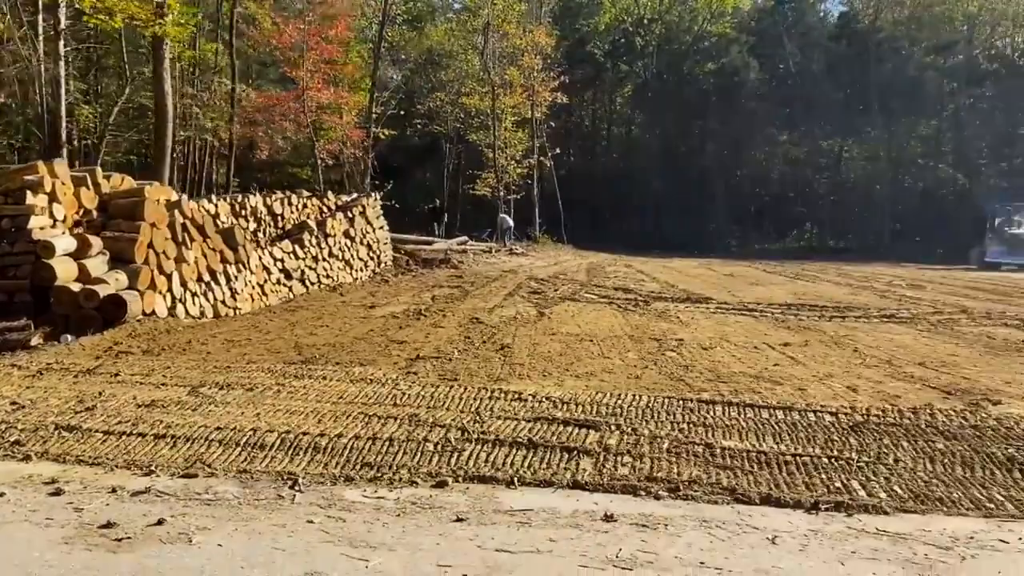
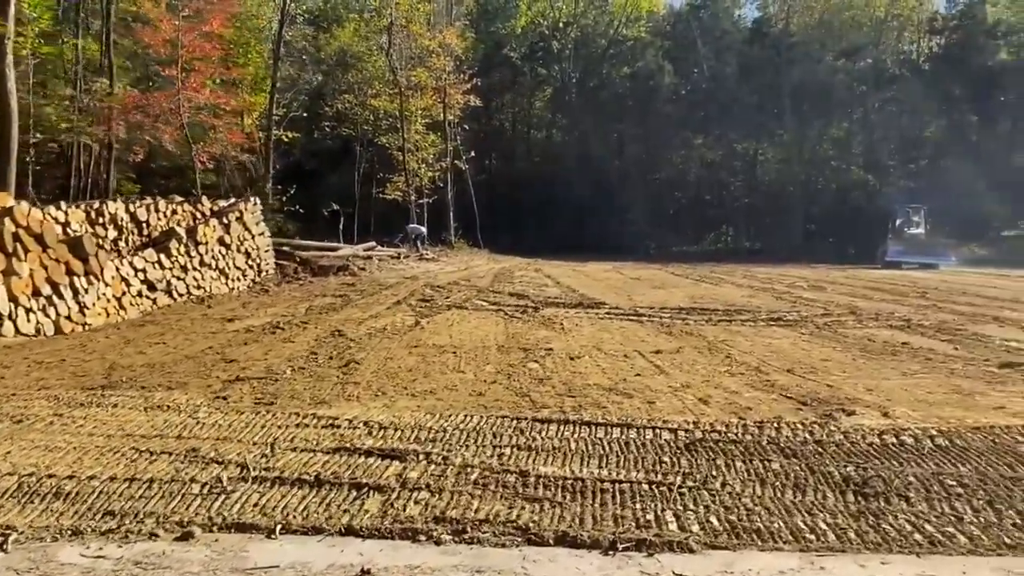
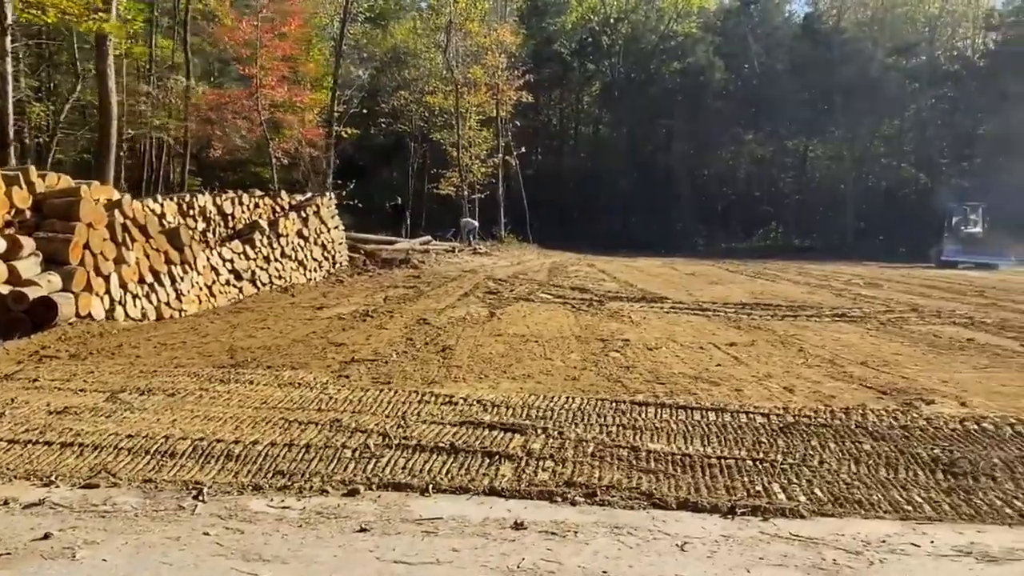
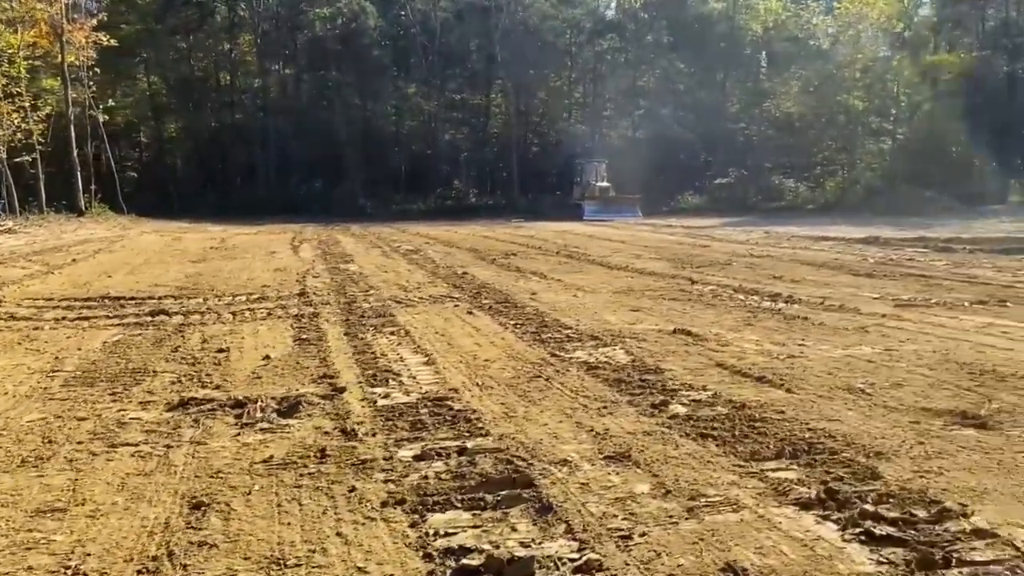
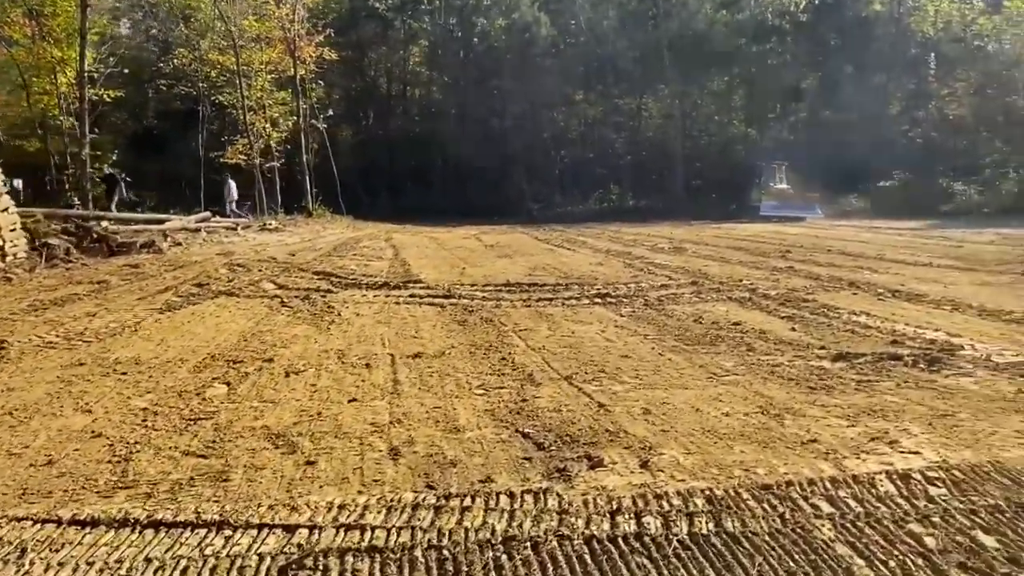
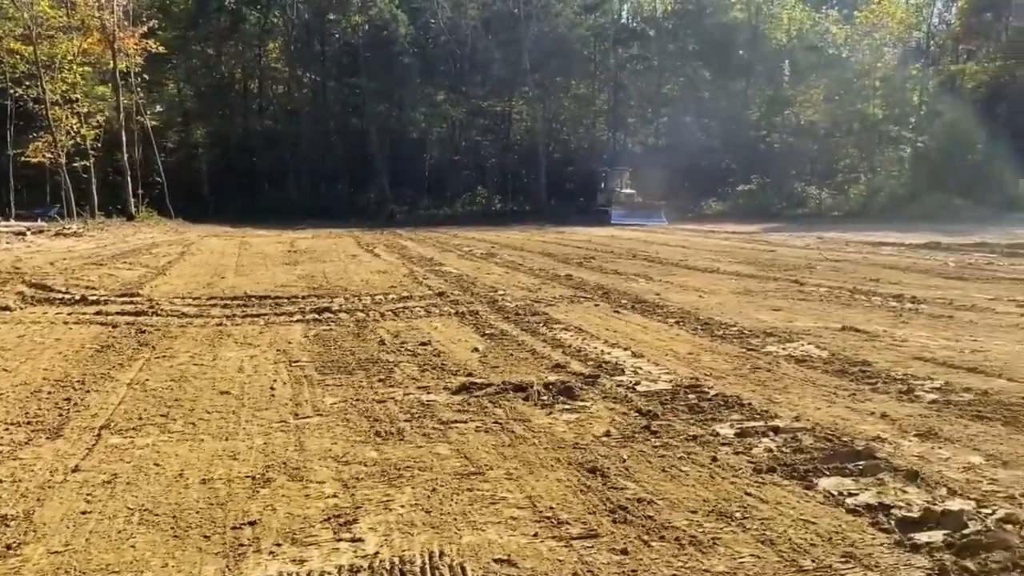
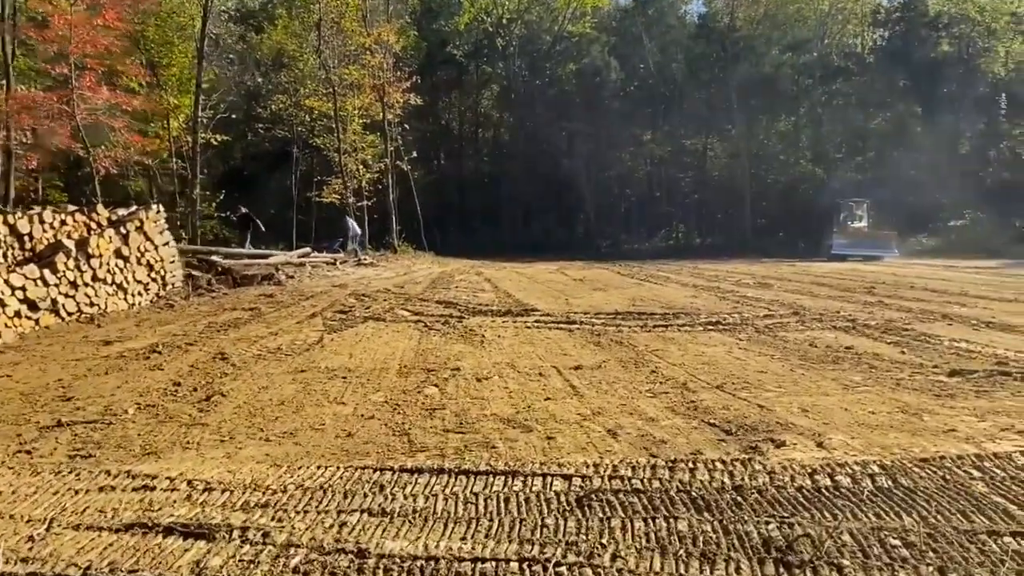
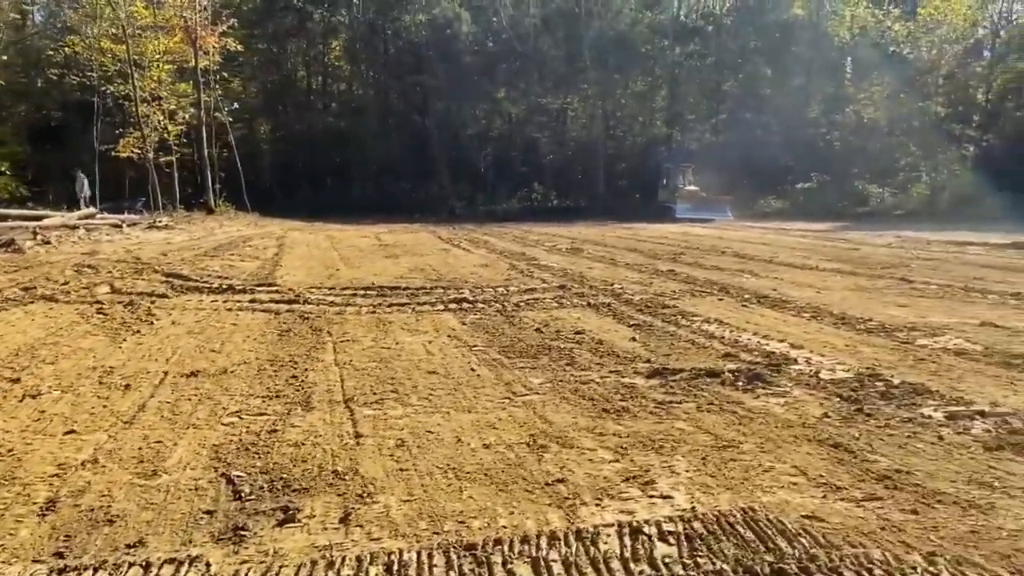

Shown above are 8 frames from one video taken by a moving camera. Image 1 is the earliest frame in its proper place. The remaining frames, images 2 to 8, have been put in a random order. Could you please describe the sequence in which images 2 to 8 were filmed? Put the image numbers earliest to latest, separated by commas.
3, 2, 7, 5, 8, 6, 4
